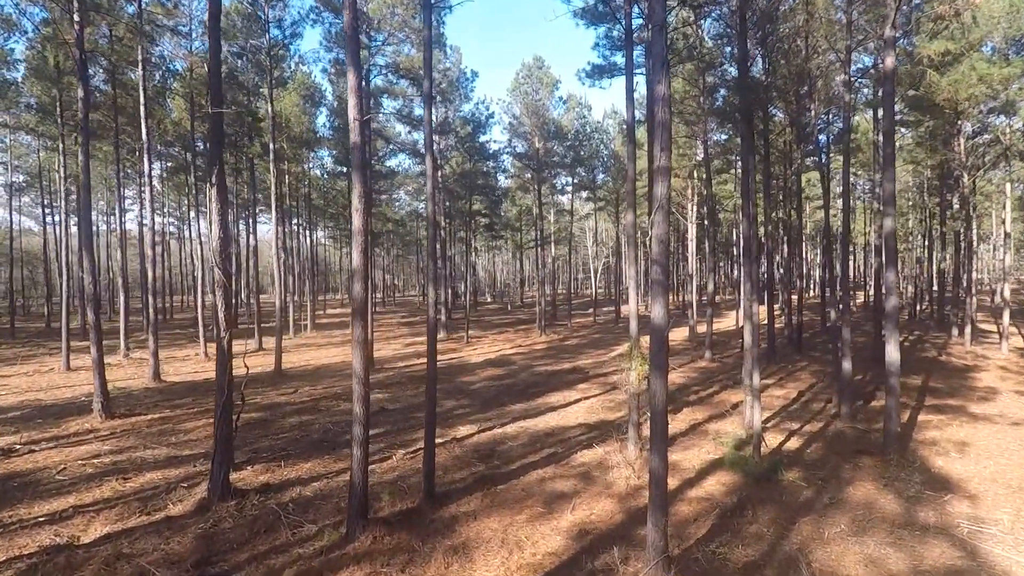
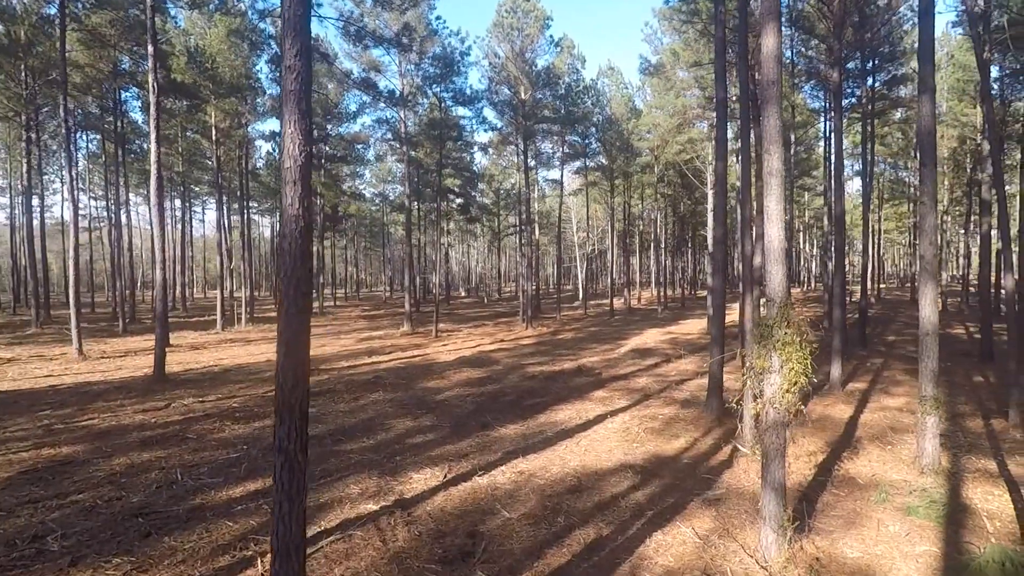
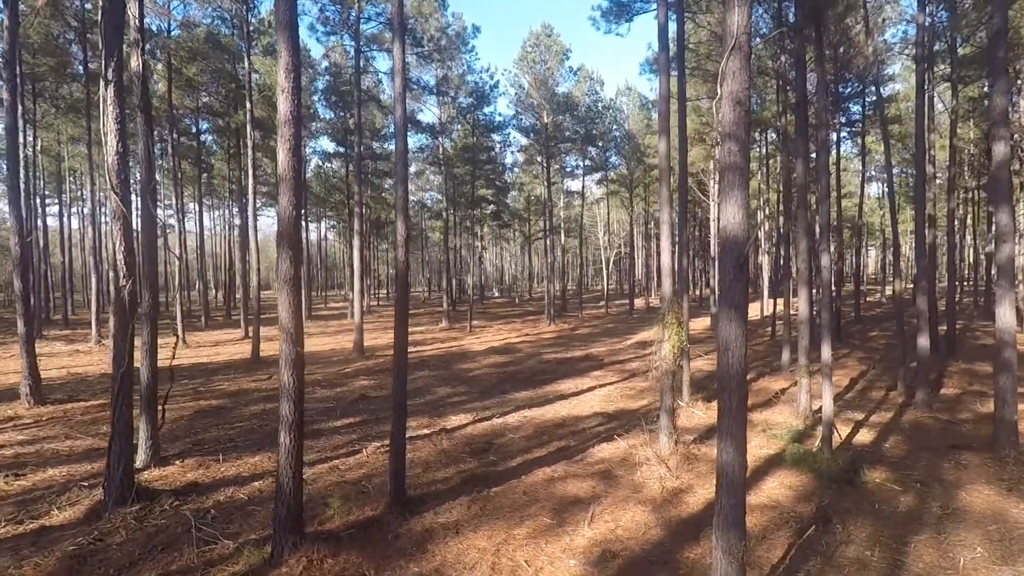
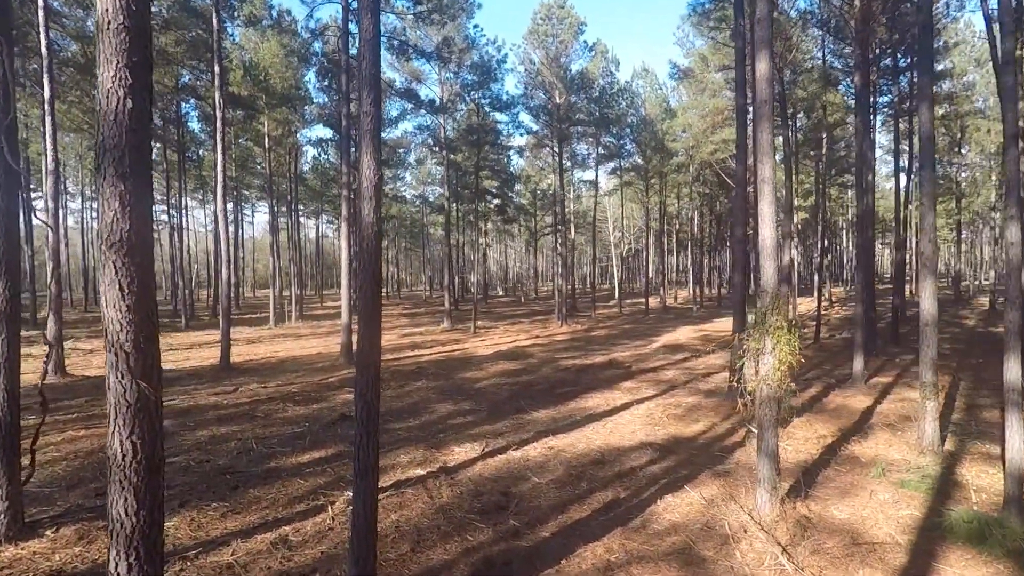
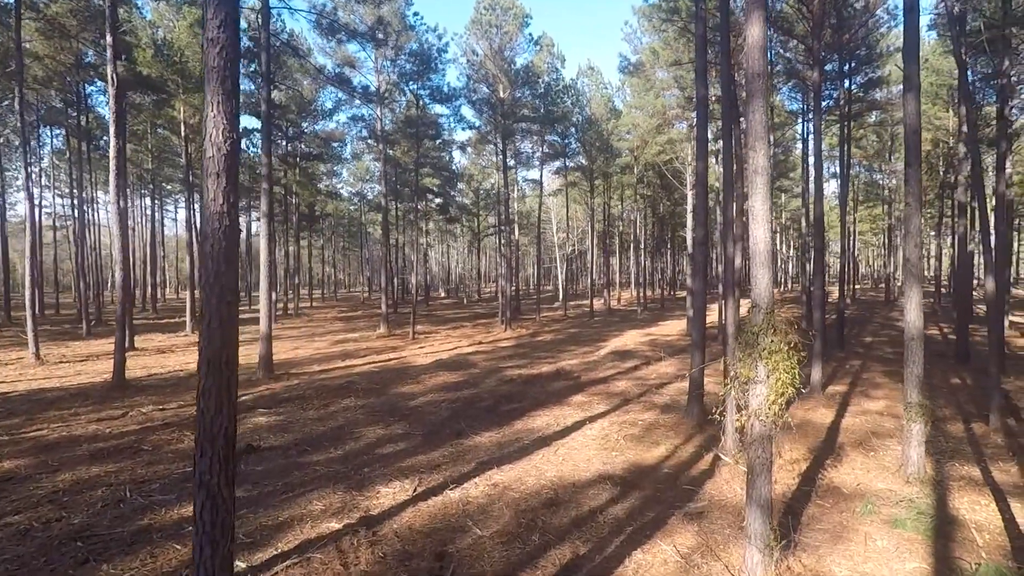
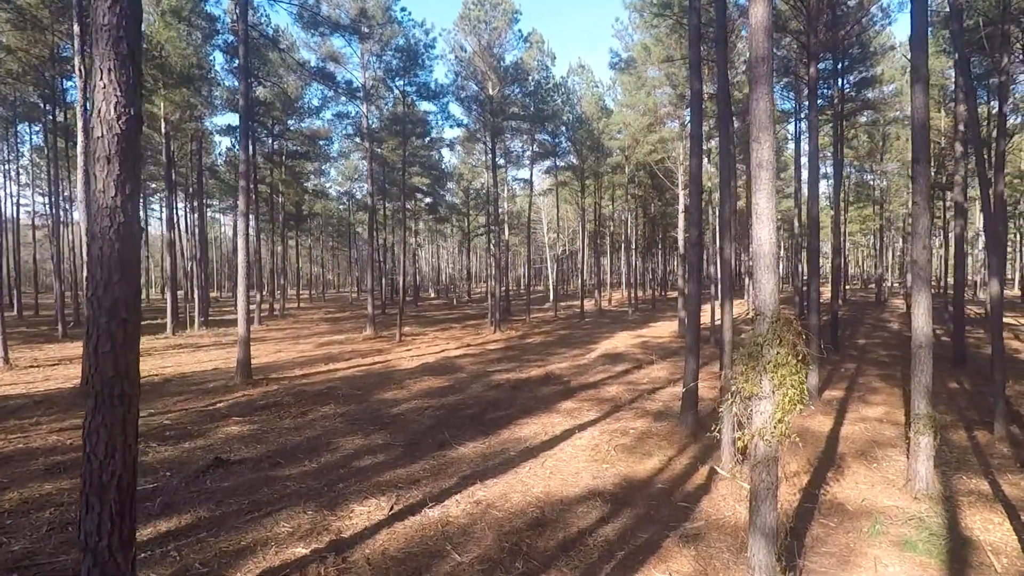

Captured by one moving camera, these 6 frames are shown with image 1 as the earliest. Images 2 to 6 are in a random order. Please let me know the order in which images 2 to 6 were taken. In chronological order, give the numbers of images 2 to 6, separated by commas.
3, 4, 2, 5, 6
